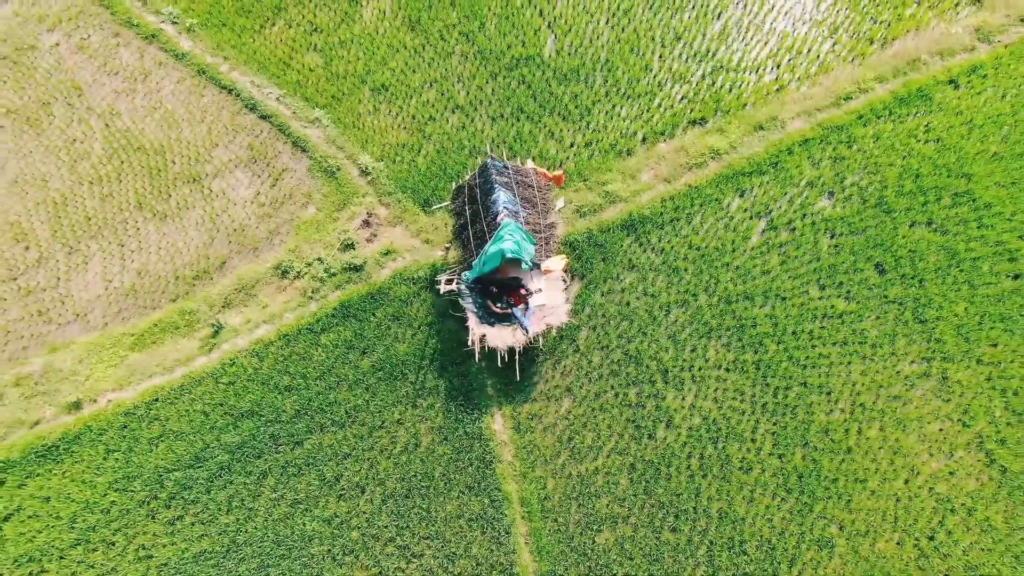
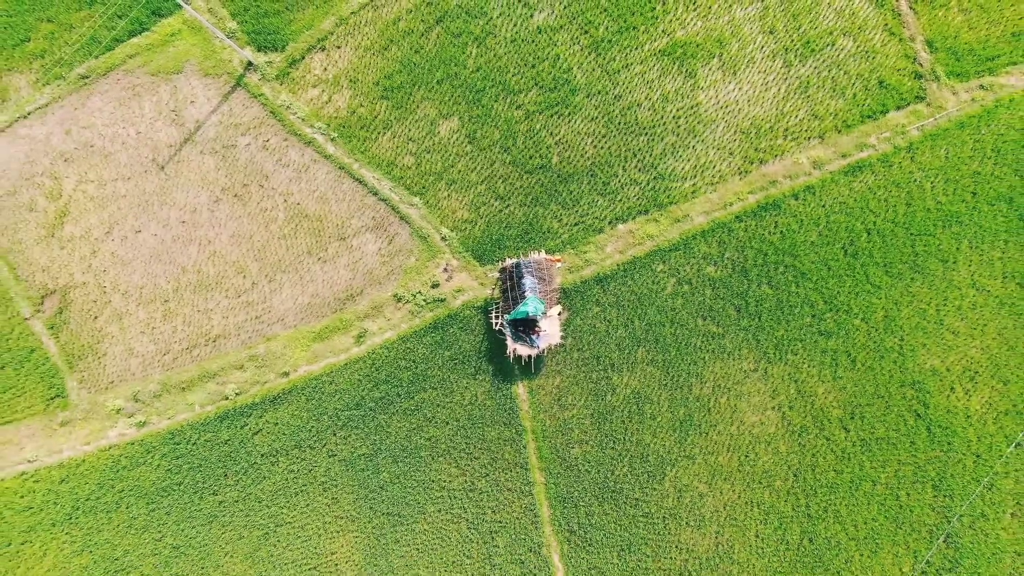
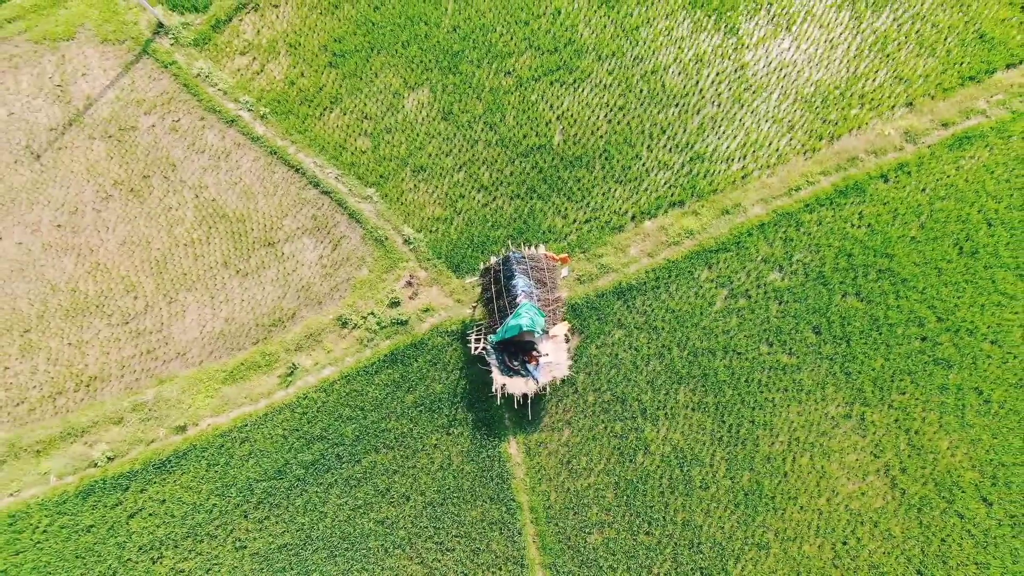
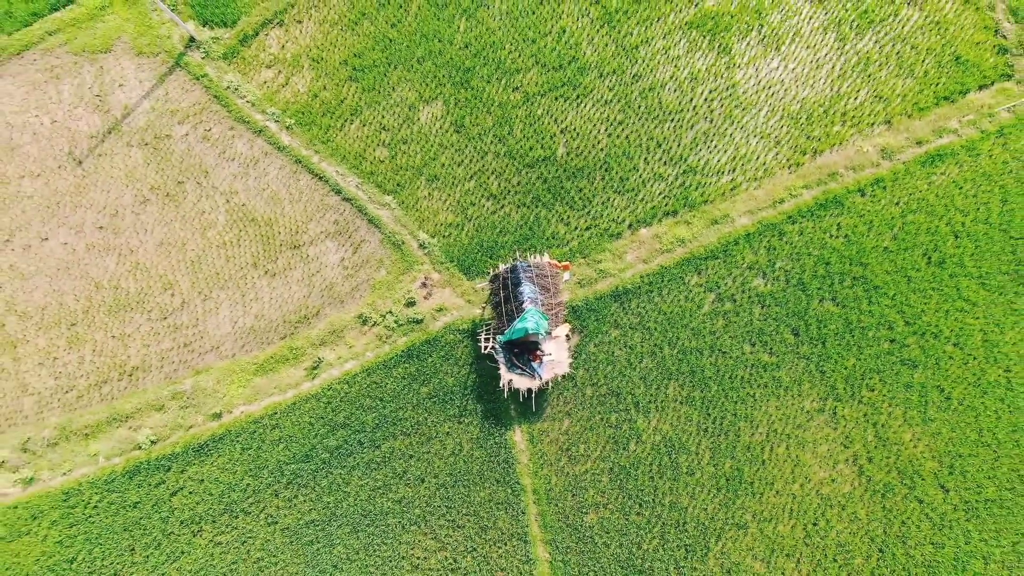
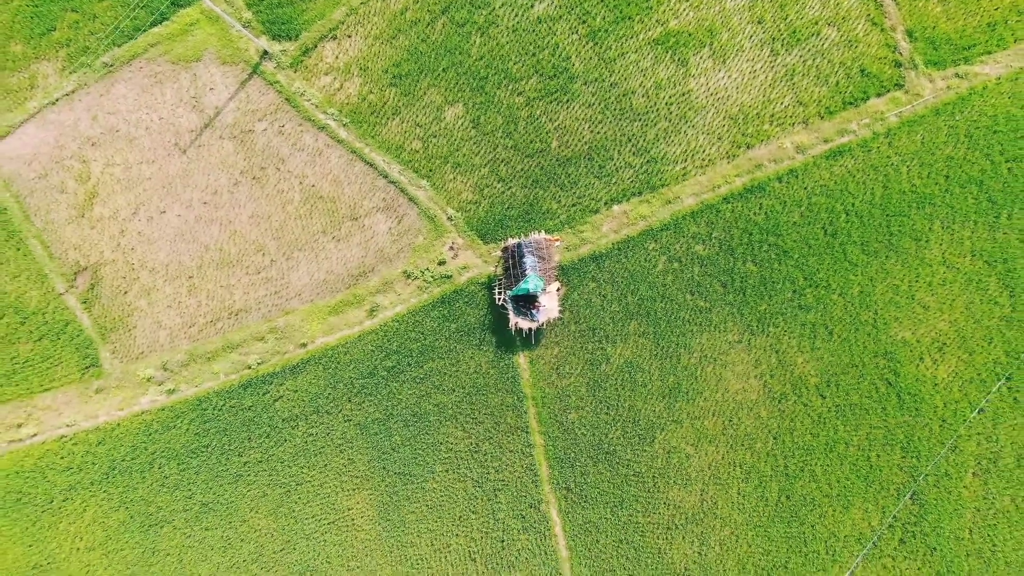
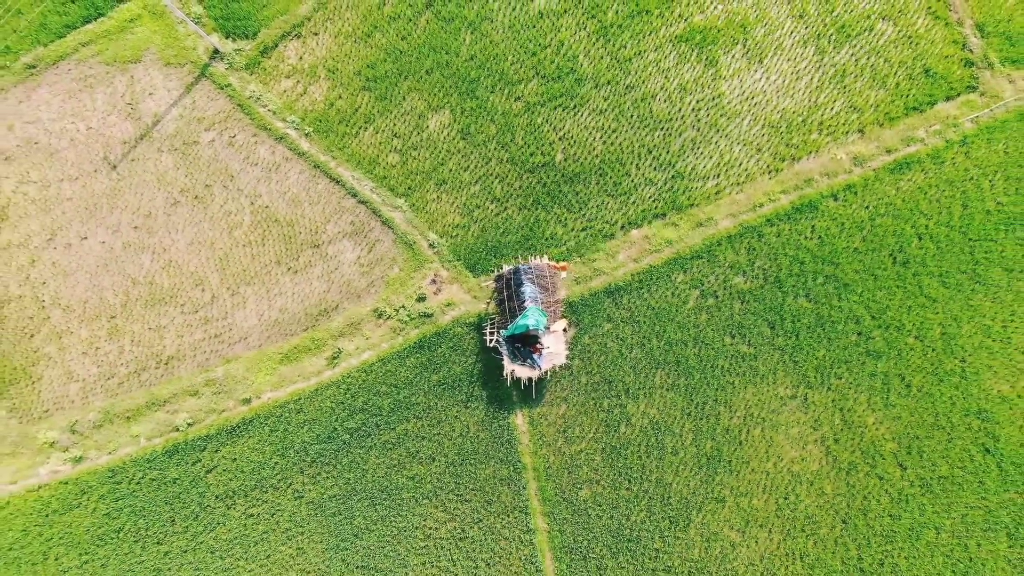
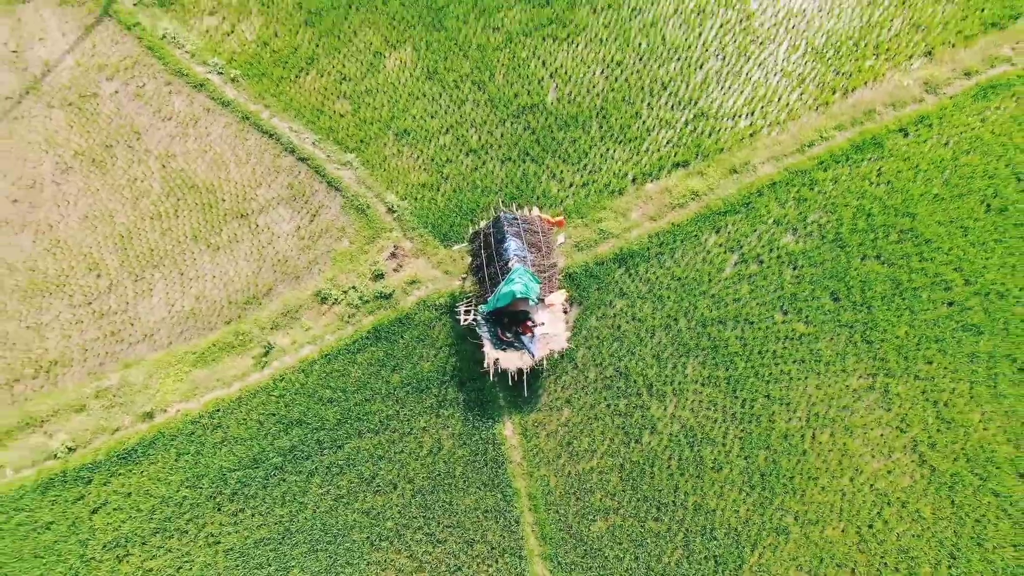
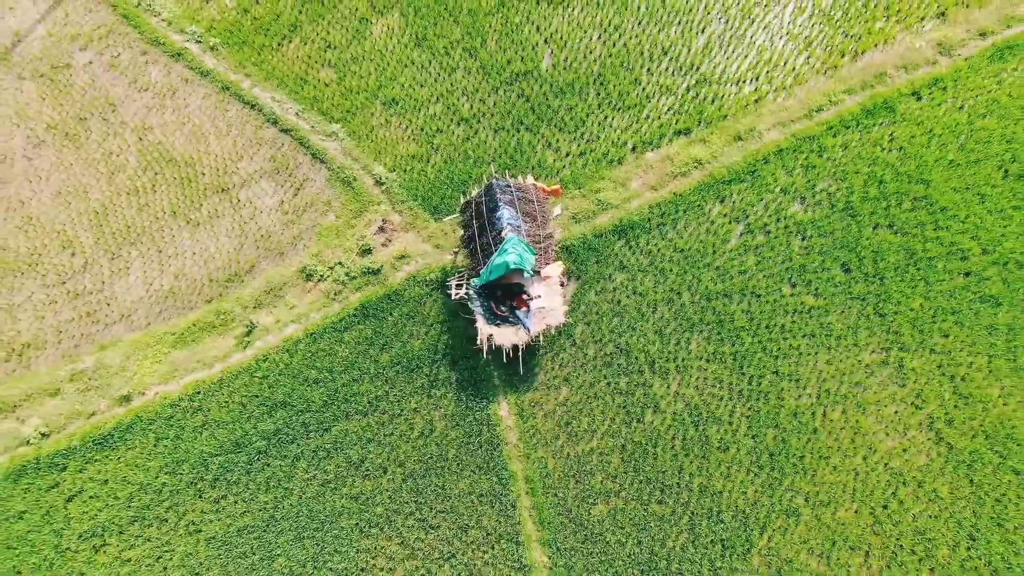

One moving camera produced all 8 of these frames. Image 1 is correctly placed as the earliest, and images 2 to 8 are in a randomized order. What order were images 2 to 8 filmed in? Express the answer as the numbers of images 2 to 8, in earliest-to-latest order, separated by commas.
8, 7, 3, 4, 6, 2, 5
